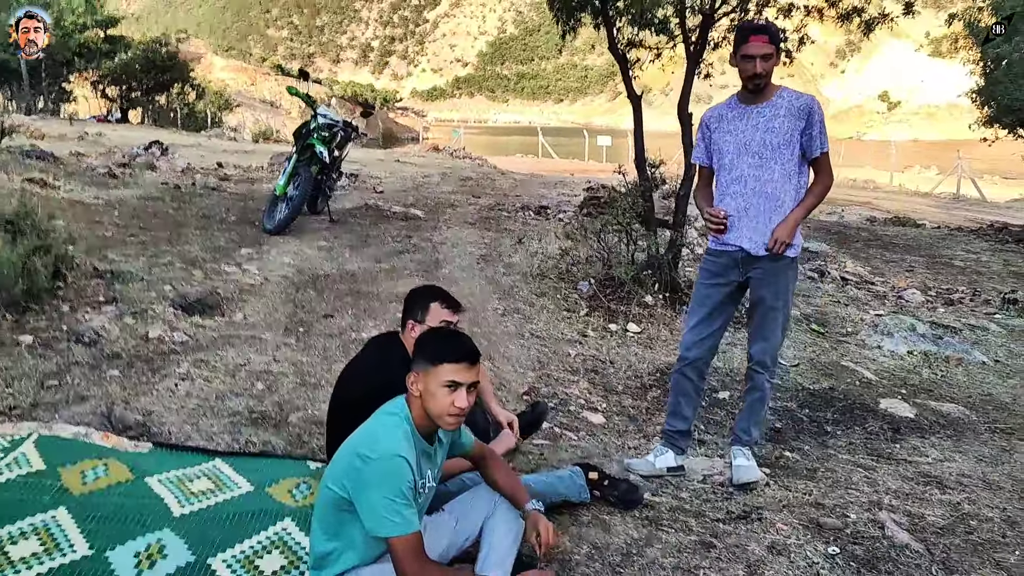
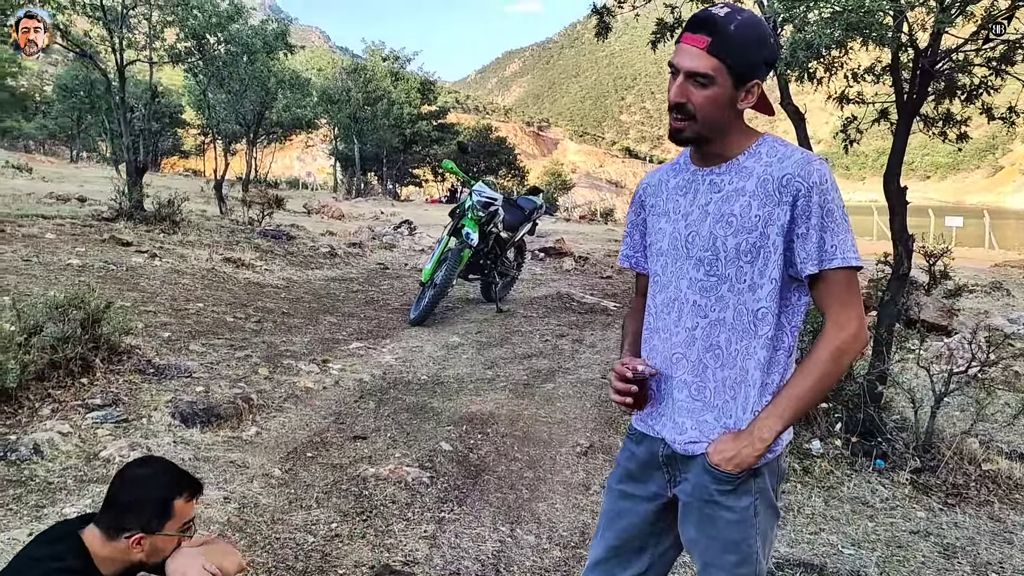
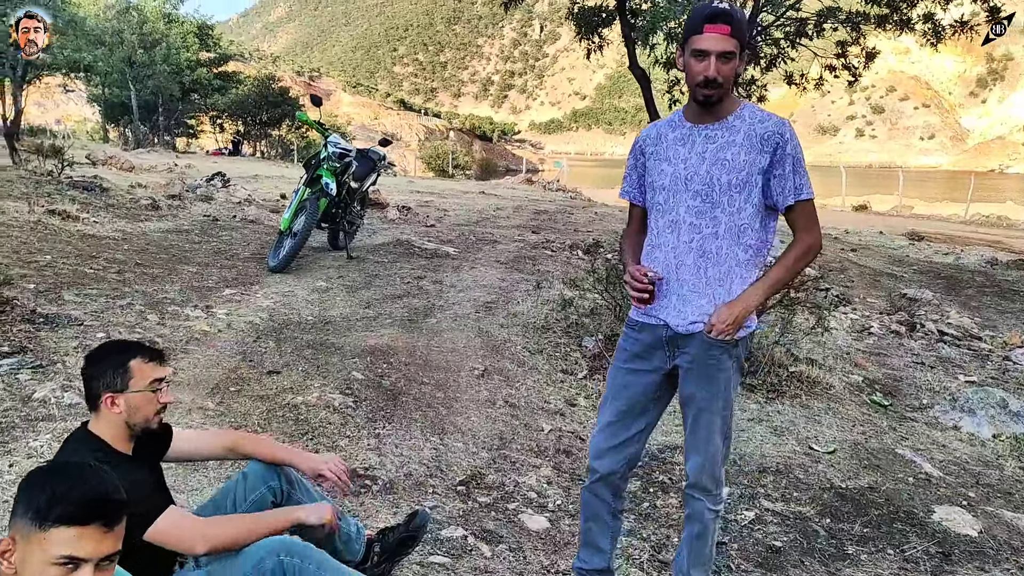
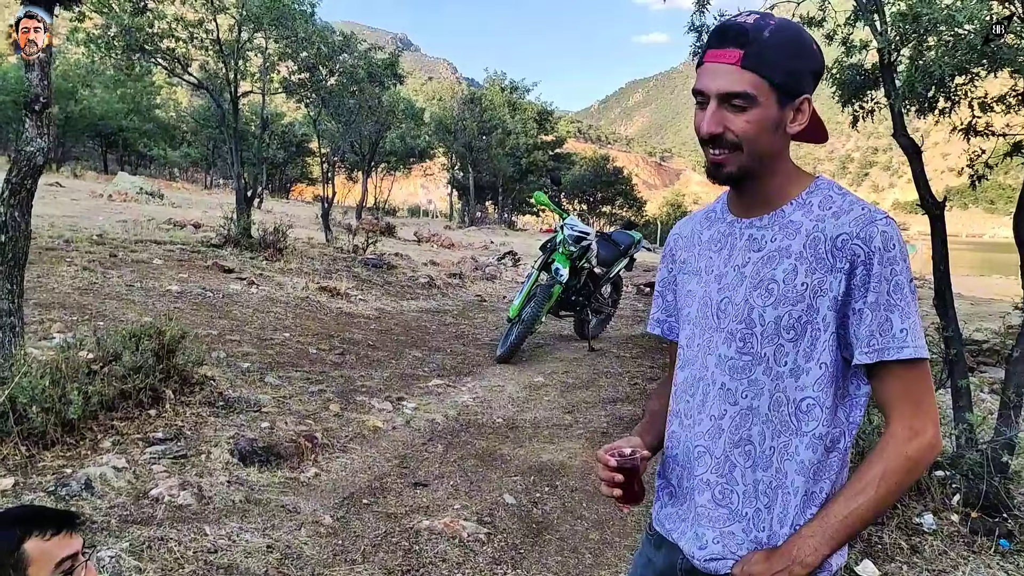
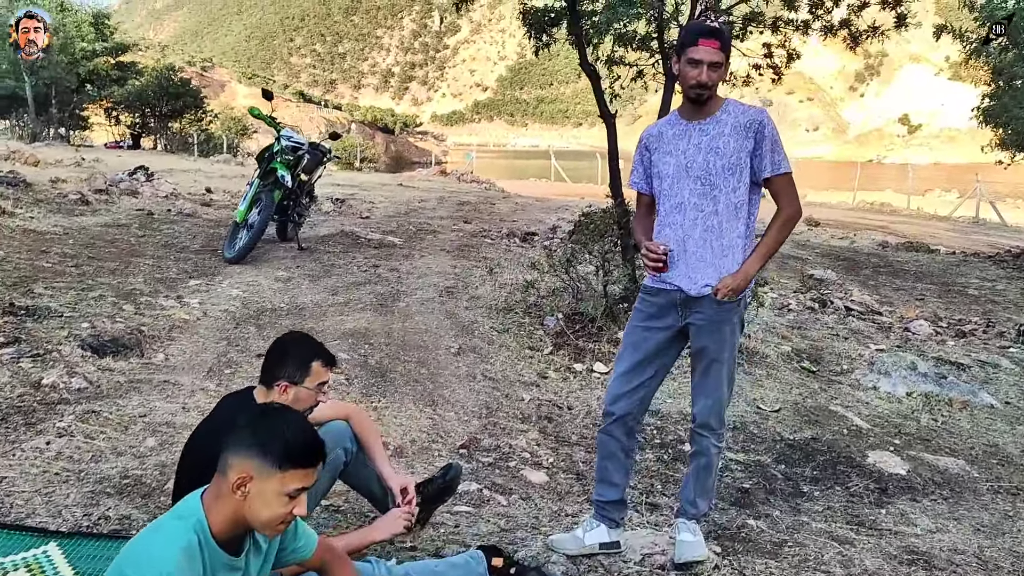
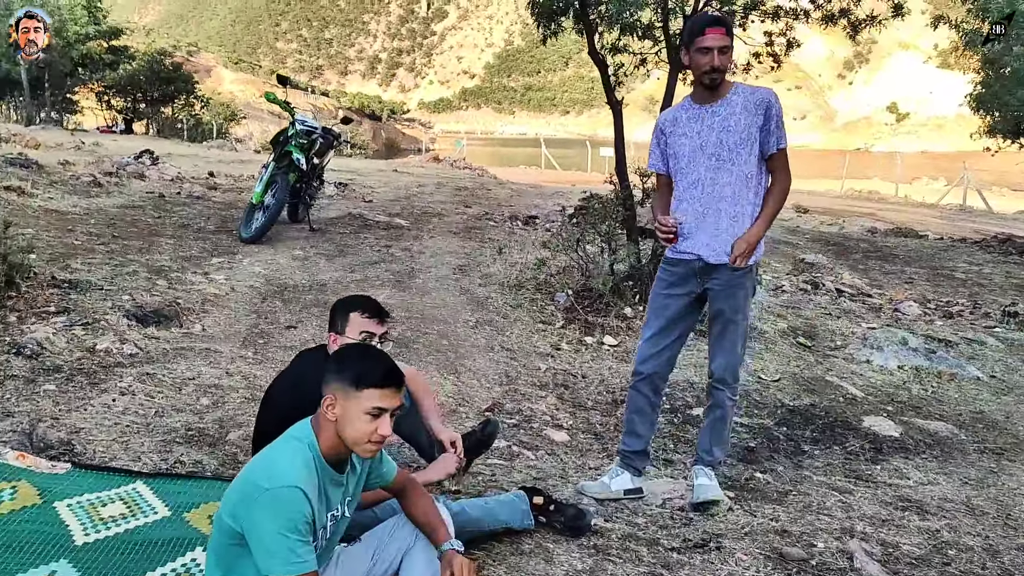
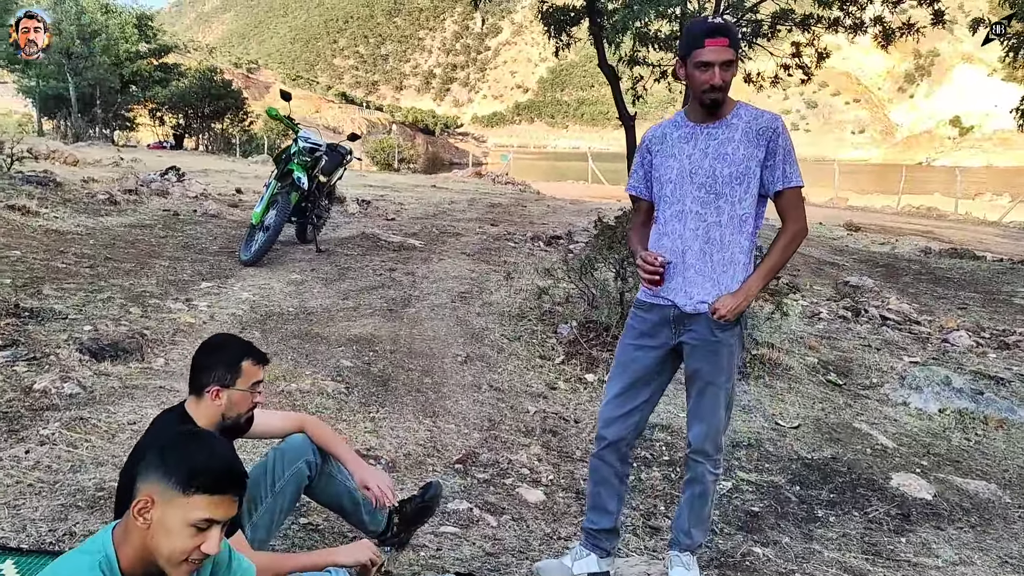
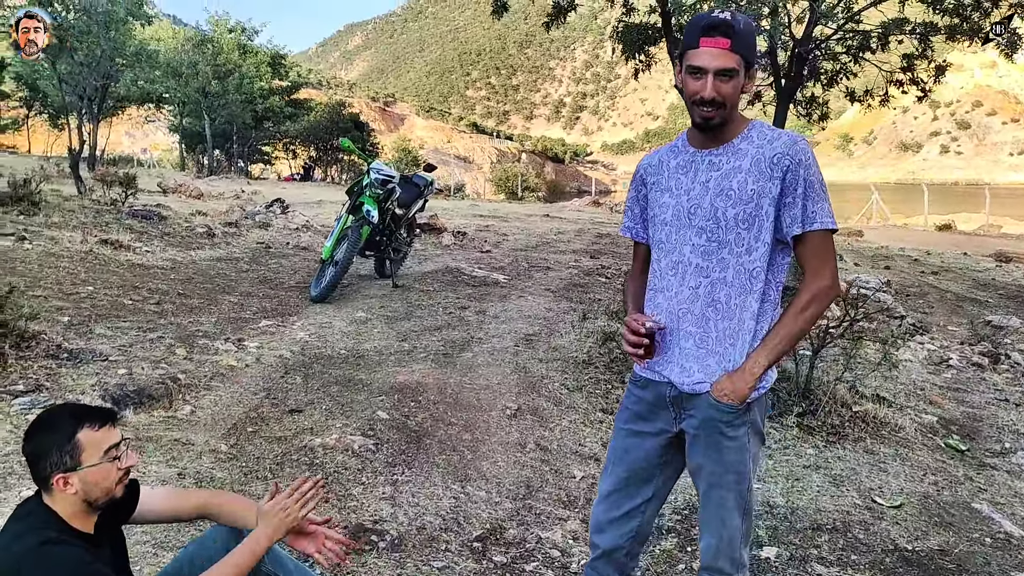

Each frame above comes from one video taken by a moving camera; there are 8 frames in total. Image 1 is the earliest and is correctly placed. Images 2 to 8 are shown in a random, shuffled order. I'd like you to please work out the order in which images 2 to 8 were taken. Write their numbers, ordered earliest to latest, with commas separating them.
6, 5, 7, 3, 8, 2, 4
